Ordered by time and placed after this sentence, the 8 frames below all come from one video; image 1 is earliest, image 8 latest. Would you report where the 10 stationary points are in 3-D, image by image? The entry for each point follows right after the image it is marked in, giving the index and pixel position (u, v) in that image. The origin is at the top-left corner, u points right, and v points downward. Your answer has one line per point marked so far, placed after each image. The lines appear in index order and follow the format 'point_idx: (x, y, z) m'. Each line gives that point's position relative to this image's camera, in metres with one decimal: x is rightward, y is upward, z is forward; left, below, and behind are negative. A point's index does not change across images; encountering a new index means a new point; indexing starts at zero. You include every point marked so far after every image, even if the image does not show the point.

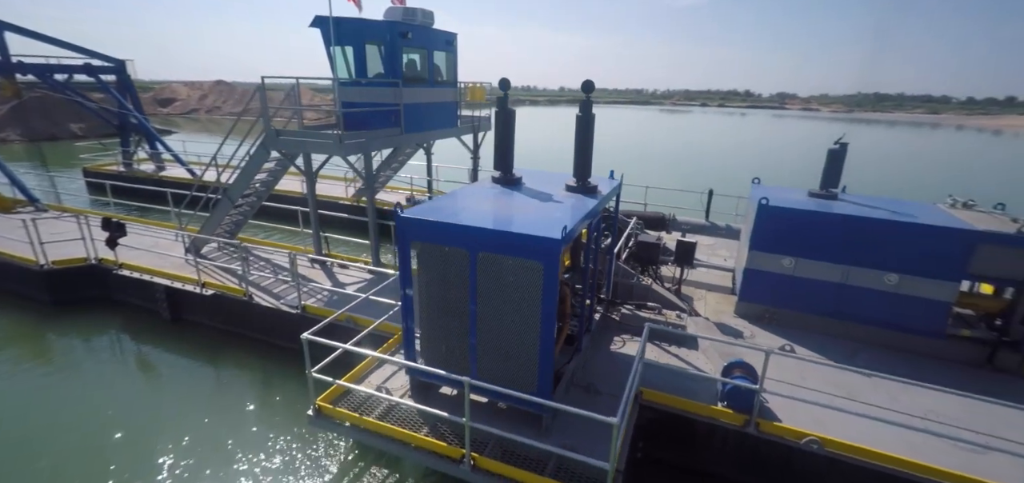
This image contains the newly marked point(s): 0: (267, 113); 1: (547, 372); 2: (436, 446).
0: (-4.3, +2.3, +8.5) m
1: (+0.3, -1.3, +4.8) m
2: (-0.7, -2.1, +4.9) m
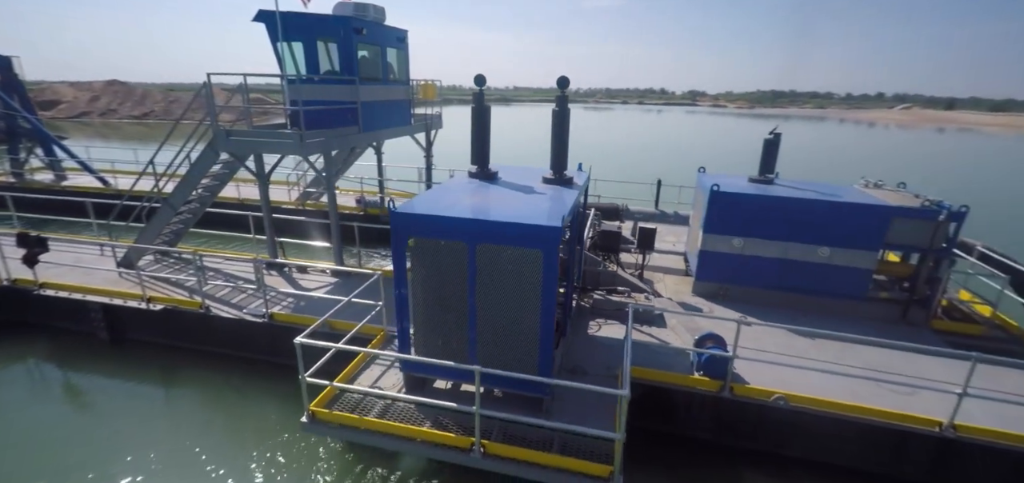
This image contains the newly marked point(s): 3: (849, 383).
0: (-4.9, +2.1, +8.0) m
1: (+0.4, -1.2, +5.0) m
2: (-0.7, -2.0, +5.0) m
3: (+4.4, -1.8, +6.2) m
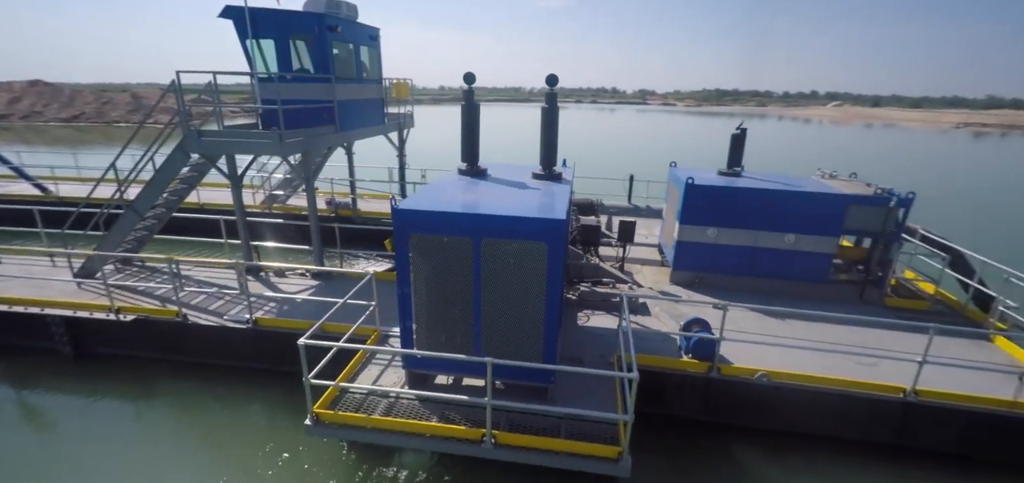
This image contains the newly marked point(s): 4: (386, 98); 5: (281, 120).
0: (-5.2, +2.1, +7.7) m
1: (+0.4, -1.1, +5.2) m
2: (-0.6, -2.0, +5.0) m
3: (+4.3, -1.6, +6.7) m
4: (-2.8, +3.2, +11.0) m
5: (-3.8, +2.0, +7.9) m
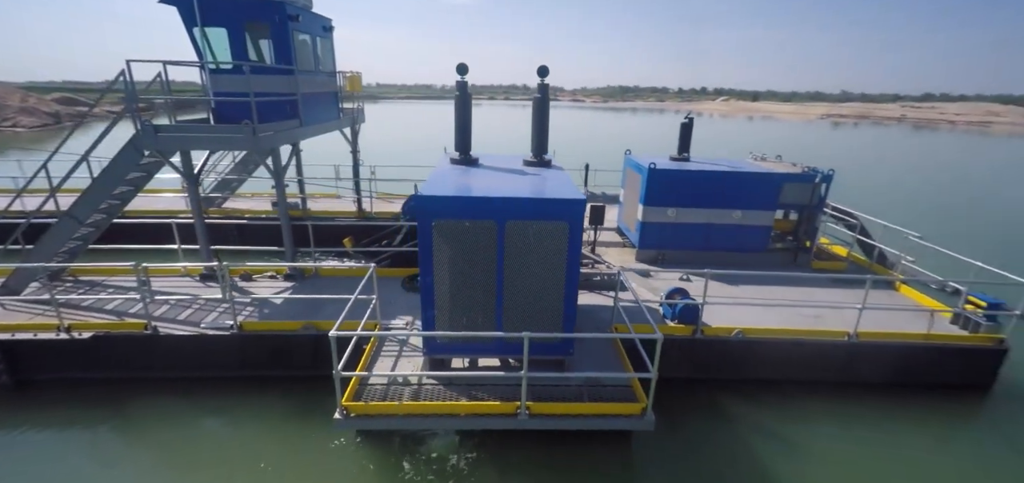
0: (-5.5, +2.0, +7.0) m
1: (+0.7, -0.9, +5.5) m
2: (-0.2, -1.8, +5.2) m
3: (+4.3, -1.2, +7.8) m
4: (-3.8, +3.3, +10.6) m
5: (-4.1, +2.0, +7.5) m
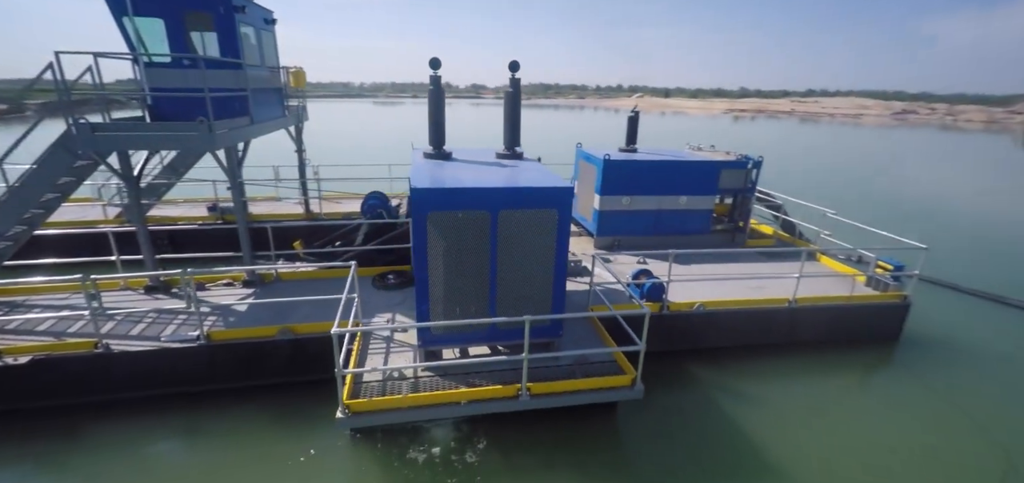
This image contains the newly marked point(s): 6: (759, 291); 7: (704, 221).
0: (-5.9, +1.8, +6.3) m
1: (+0.6, -0.7, +5.8) m
2: (-0.2, -1.7, +5.4) m
3: (+3.8, -0.8, +8.5) m
4: (-4.8, +3.2, +10.2) m
5: (-4.6, +1.9, +7.0) m
6: (+4.3, -0.9, +8.4) m
7: (+4.1, +0.4, +10.4) m
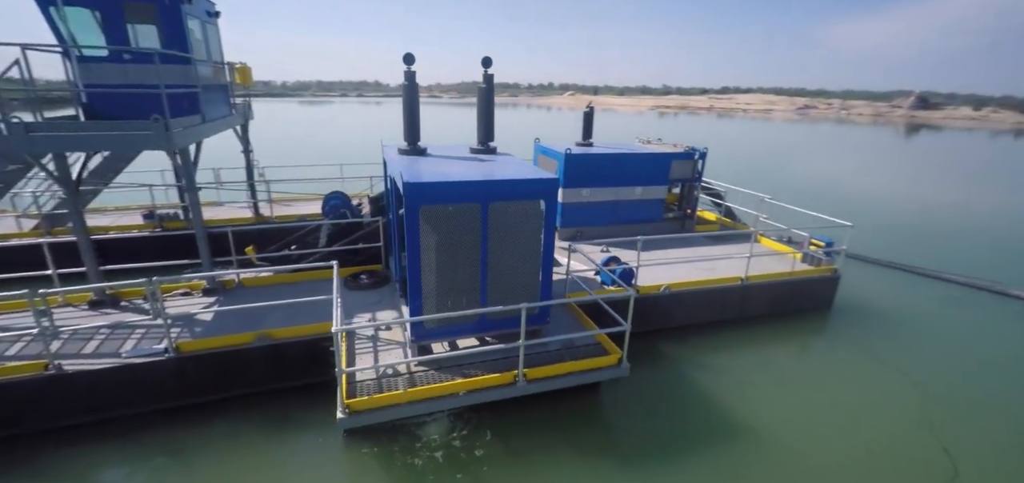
0: (-6.1, +1.6, +5.7) m
1: (+0.4, -0.6, +6.0) m
2: (-0.3, -1.6, +5.5) m
3: (+3.3, -0.5, +9.1) m
4: (-5.6, +3.1, +9.6) m
5: (-4.9, +1.8, +6.5) m
6: (+3.8, -0.6, +9.0) m
7: (+3.3, +0.7, +11.0) m
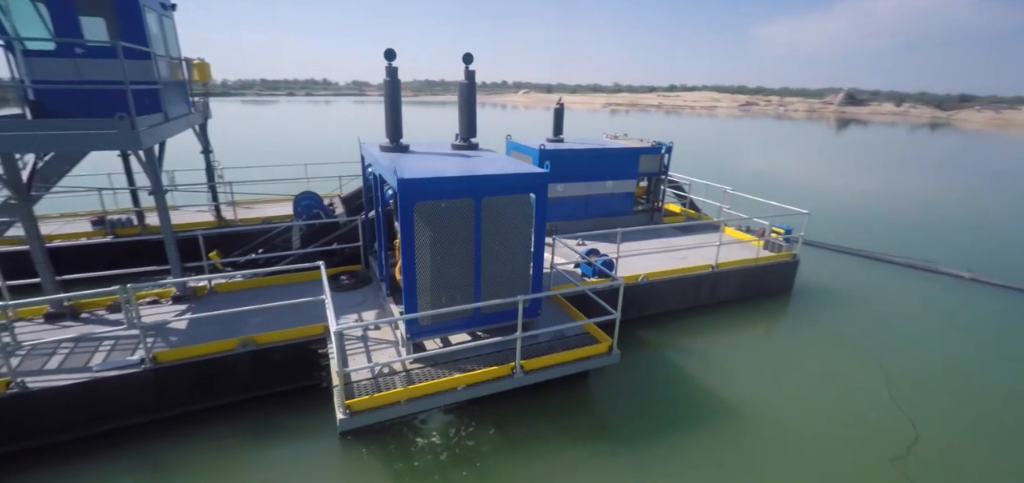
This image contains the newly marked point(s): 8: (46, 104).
0: (-6.3, +1.5, +5.2) m
1: (+0.3, -0.5, +6.1) m
2: (-0.3, -1.5, +5.5) m
3: (+2.9, -0.4, +9.5) m
4: (-6.1, +3.0, +9.1) m
5: (-5.1, +1.7, +6.1) m
6: (+3.4, -0.4, +9.4) m
7: (+2.7, +0.9, +11.3) m
8: (-6.3, +1.9, +6.6) m
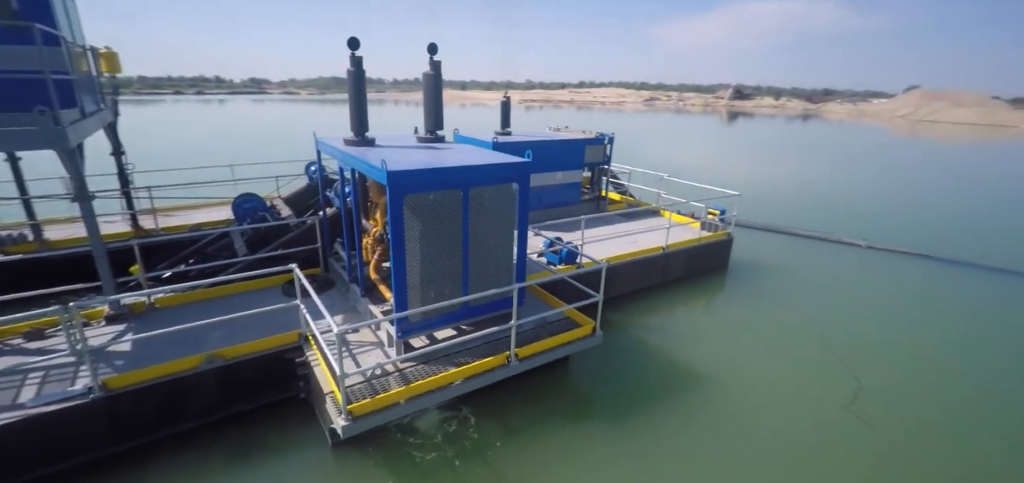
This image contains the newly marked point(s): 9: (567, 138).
0: (-6.3, +1.3, +4.1) m
1: (+0.1, -0.4, +6.1) m
2: (-0.3, -1.4, +5.5) m
3: (+2.0, -0.1, +9.9) m
4: (-6.9, +2.8, +8.0) m
5: (-5.4, +1.5, +5.2) m
6: (+2.6, -0.1, +9.9) m
7: (+1.5, +1.2, +11.7) m
8: (-6.7, +1.6, +5.5) m
9: (+1.2, +2.4, +11.0) m
